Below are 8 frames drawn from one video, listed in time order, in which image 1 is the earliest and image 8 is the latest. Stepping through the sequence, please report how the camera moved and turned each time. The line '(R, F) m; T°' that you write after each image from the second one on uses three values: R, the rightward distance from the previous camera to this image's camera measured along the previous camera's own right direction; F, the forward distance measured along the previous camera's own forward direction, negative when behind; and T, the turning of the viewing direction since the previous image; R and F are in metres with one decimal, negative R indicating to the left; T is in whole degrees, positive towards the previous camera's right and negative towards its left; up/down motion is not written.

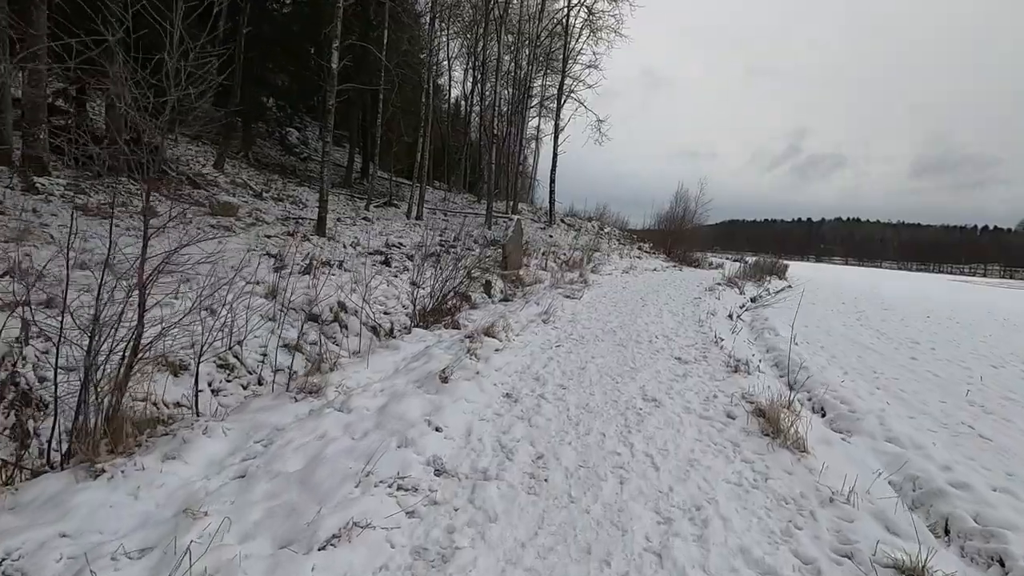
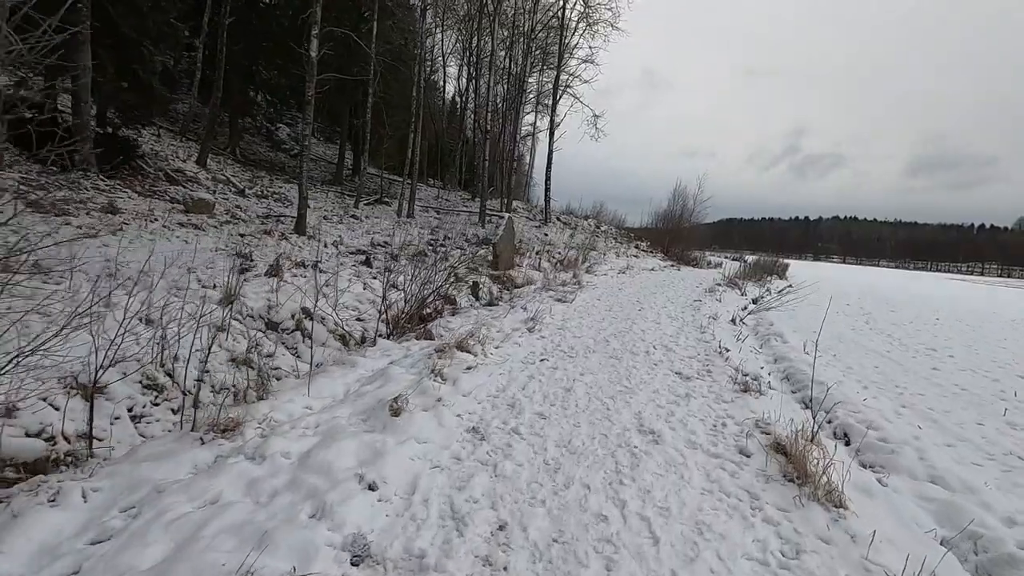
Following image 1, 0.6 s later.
(+0.2, +0.7) m; 0°
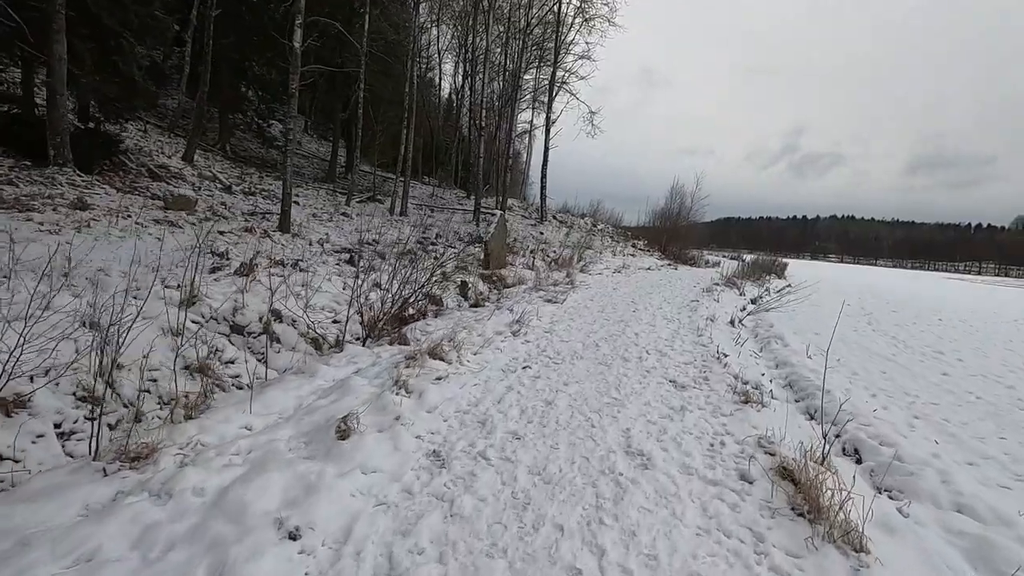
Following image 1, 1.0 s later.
(+0.2, +0.4) m; 0°
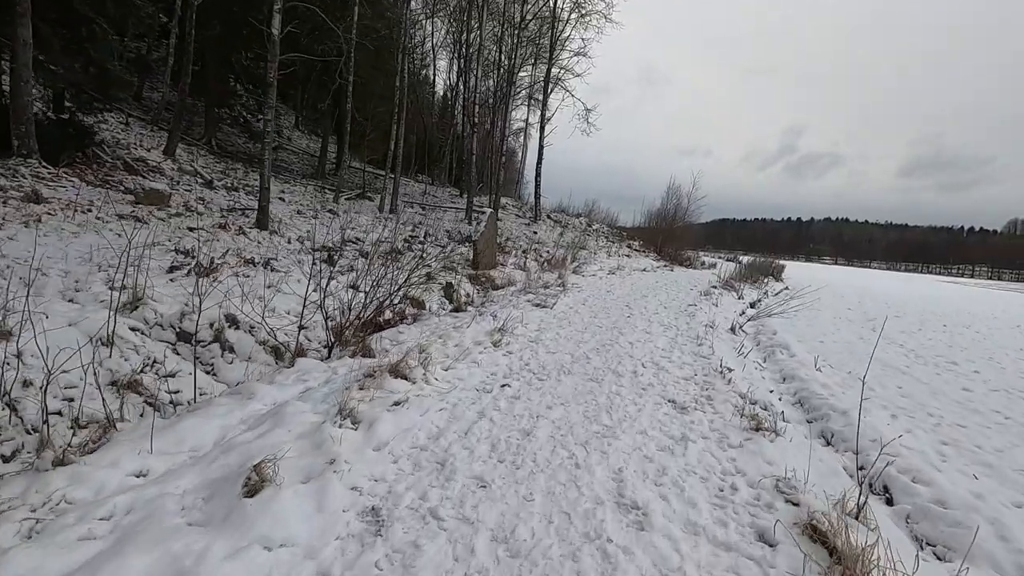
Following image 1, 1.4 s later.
(+0.1, +0.6) m; +1°
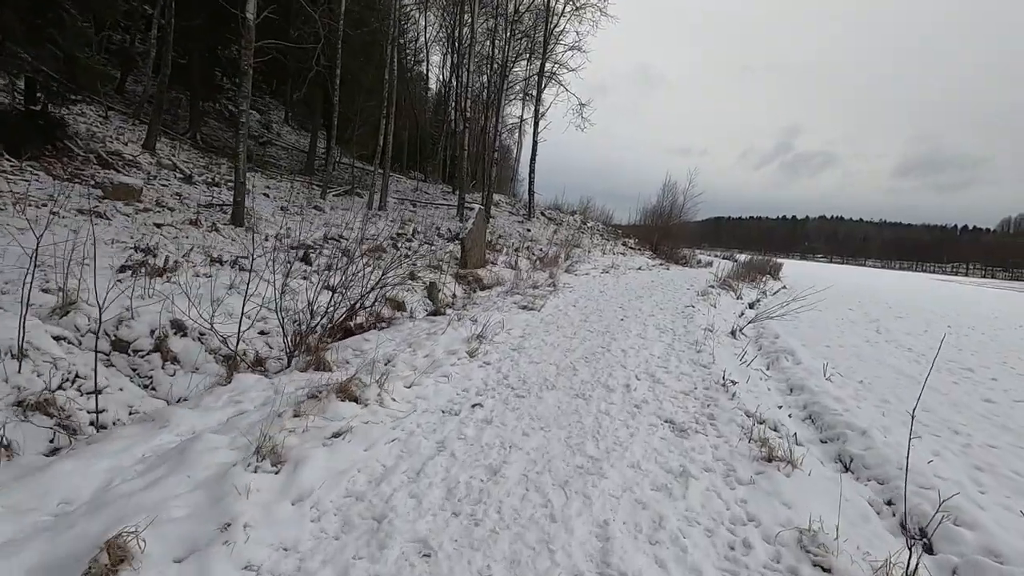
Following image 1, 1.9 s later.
(+0.1, +0.5) m; 0°
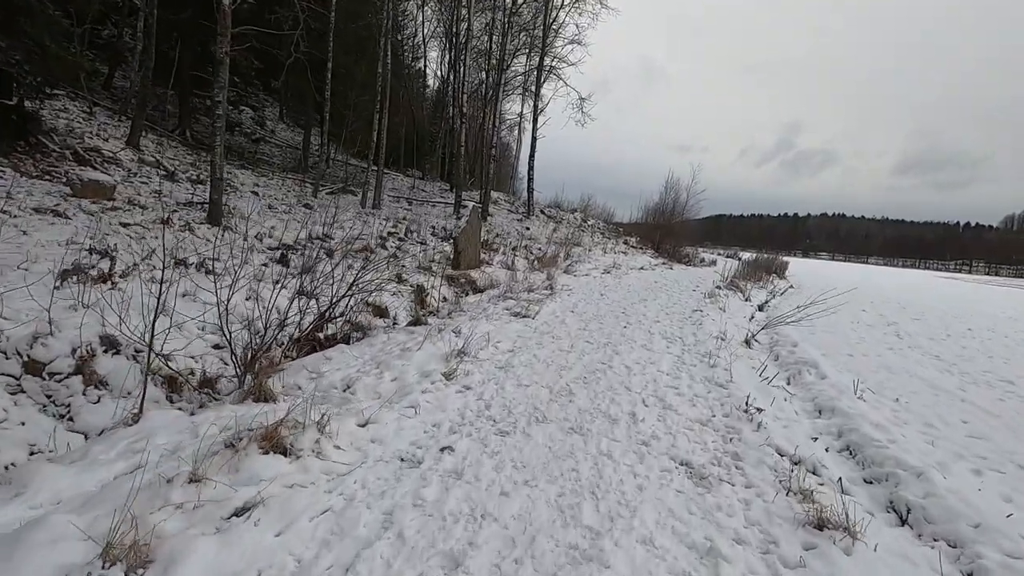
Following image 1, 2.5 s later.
(+0.1, +0.7) m; 0°
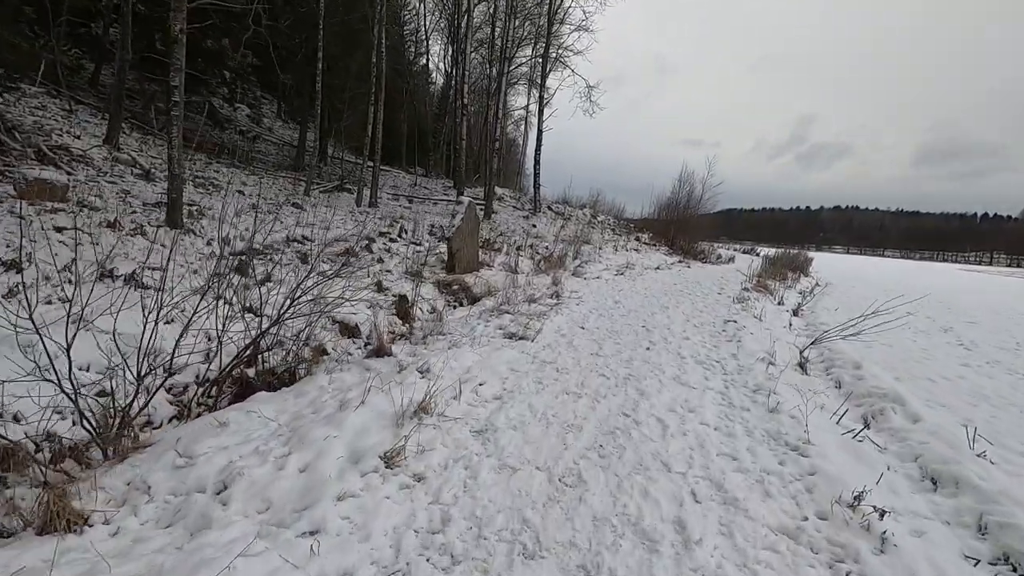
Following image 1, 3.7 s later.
(+0.2, +1.3) m; -1°
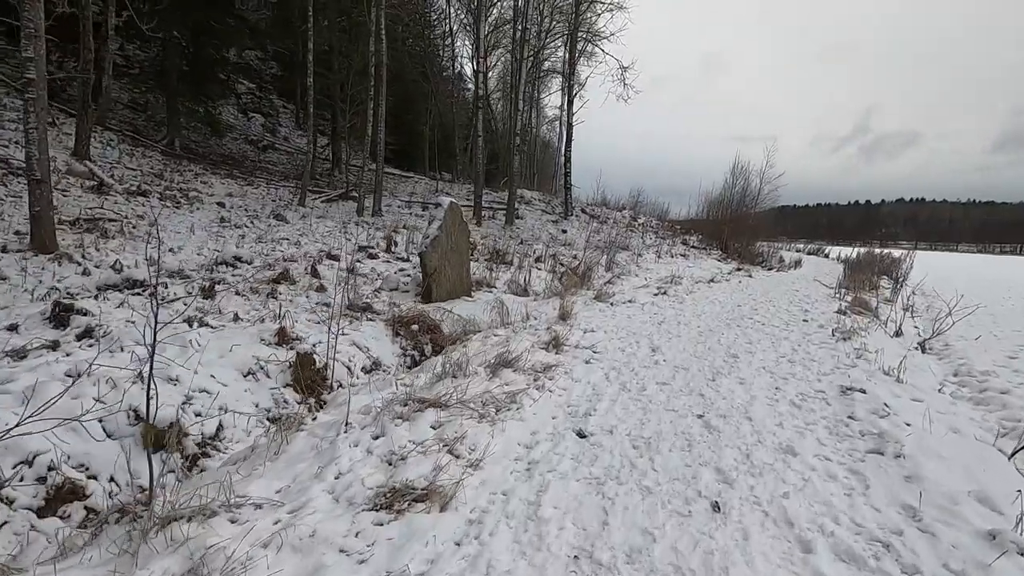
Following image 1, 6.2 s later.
(+0.7, +2.9) m; -5°
